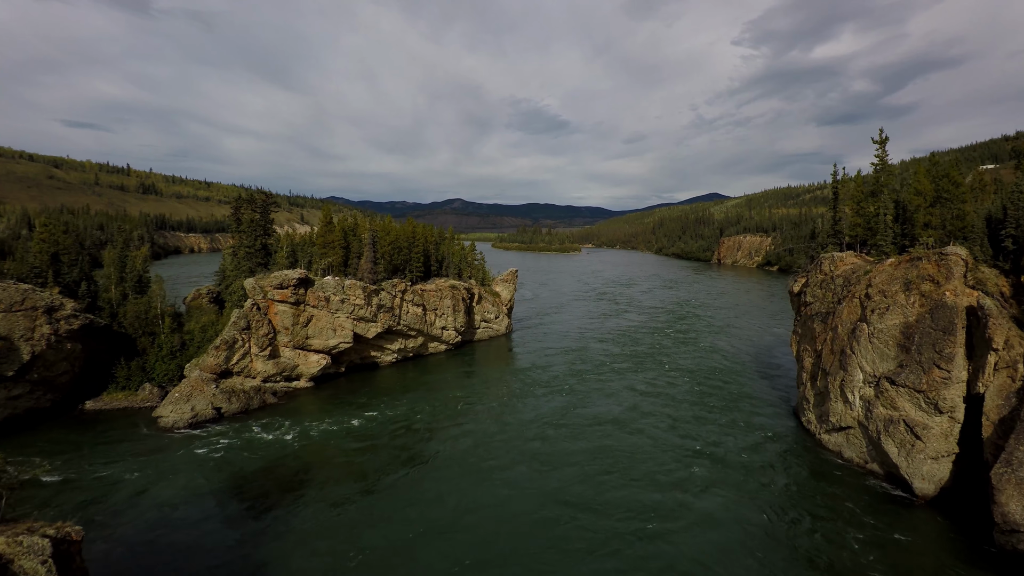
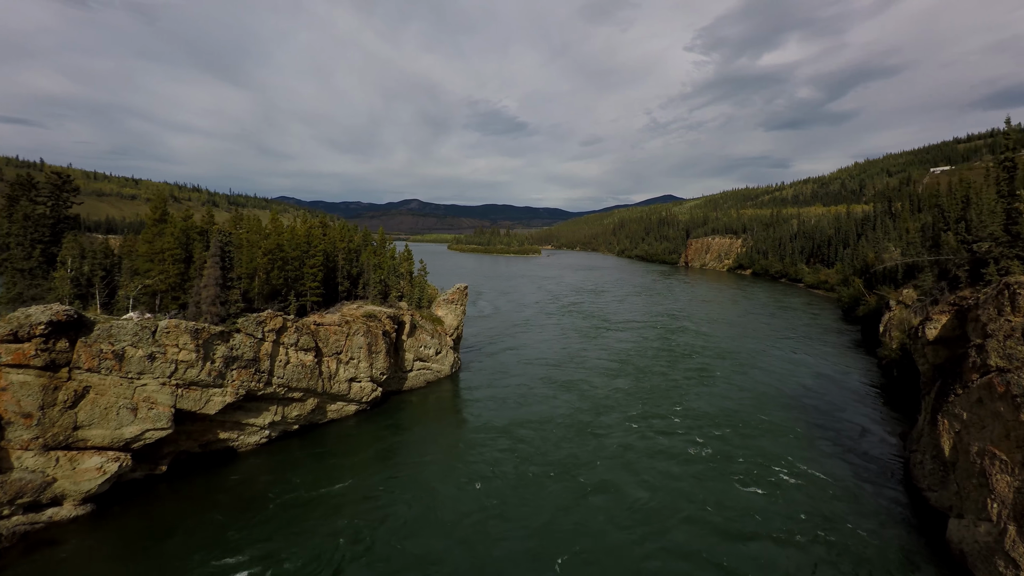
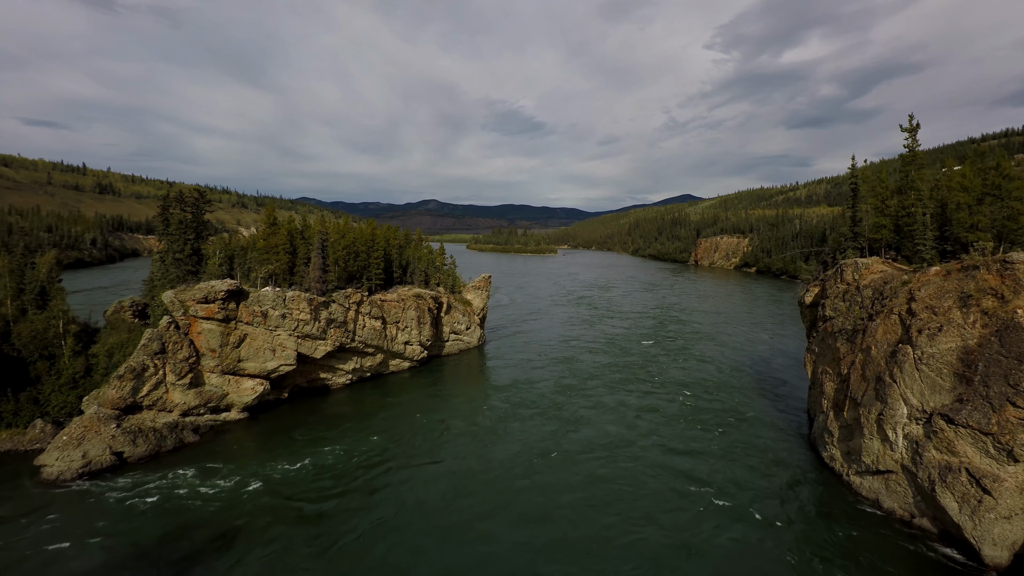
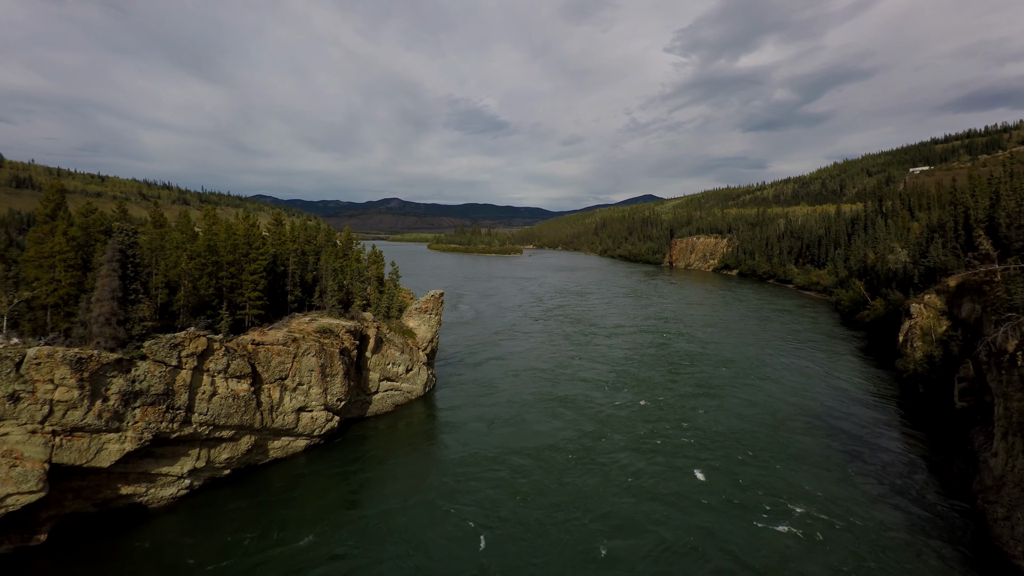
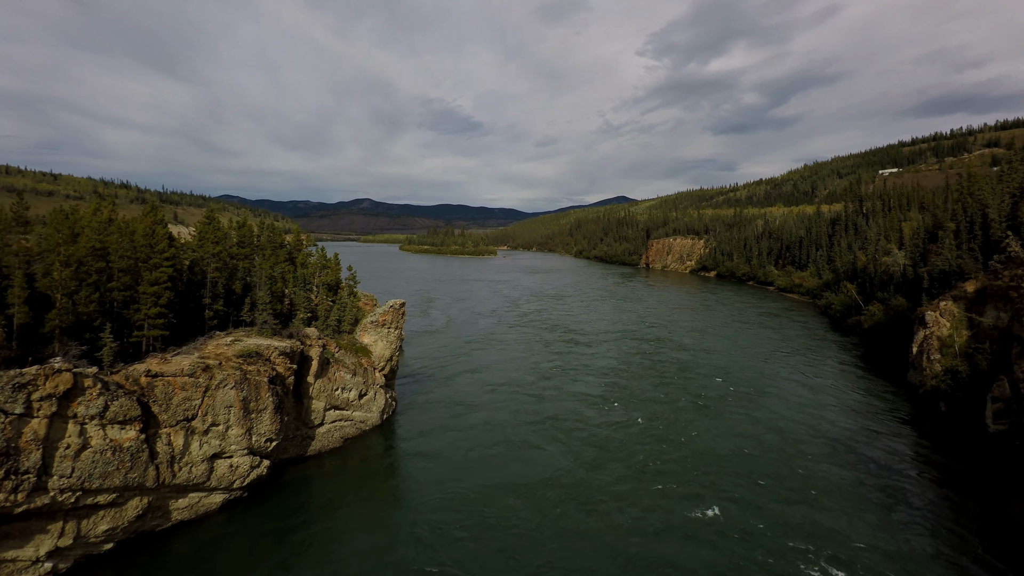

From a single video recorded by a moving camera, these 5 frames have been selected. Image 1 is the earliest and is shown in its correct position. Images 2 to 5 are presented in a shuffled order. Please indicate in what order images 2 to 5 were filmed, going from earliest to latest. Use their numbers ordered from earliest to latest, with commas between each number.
3, 2, 4, 5
